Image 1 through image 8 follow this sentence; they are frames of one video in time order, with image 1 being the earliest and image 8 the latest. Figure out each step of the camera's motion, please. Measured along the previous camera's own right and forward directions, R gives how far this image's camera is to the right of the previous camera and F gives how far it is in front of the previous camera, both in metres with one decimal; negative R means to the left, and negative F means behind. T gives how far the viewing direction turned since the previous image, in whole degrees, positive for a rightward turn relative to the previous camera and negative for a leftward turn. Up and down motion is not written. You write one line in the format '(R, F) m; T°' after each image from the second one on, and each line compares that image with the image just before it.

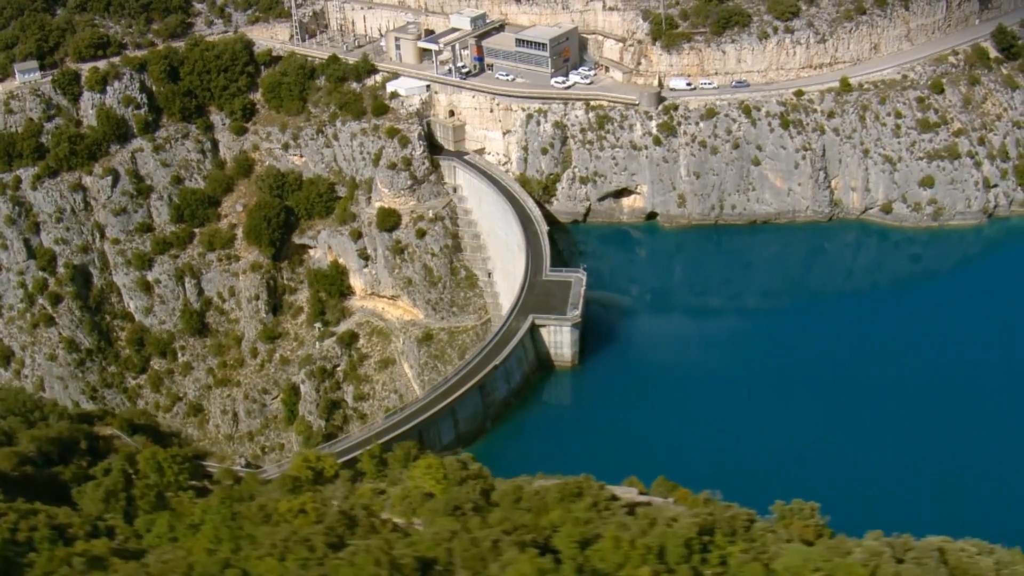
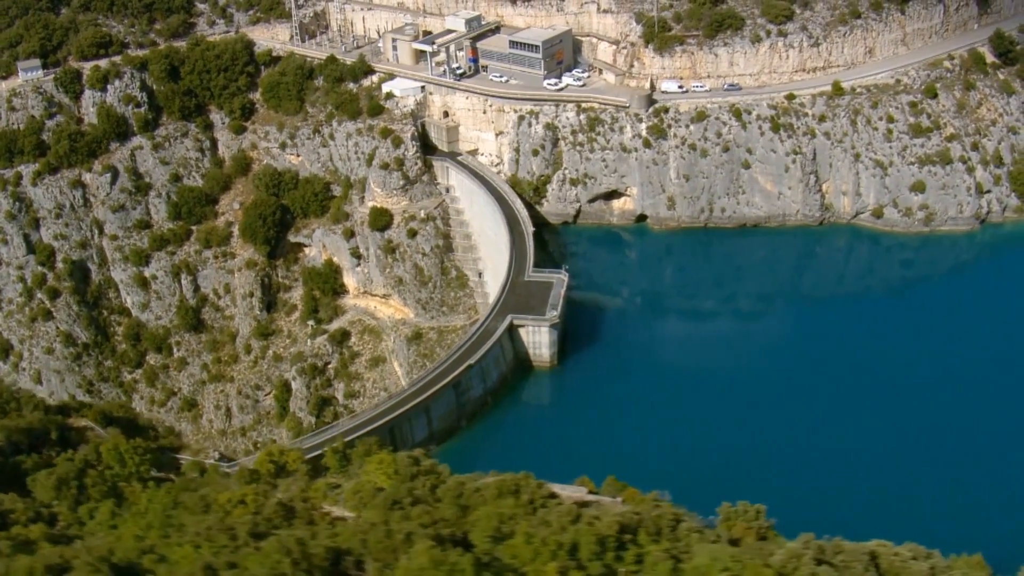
(+1.7, -0.2) m; -1°
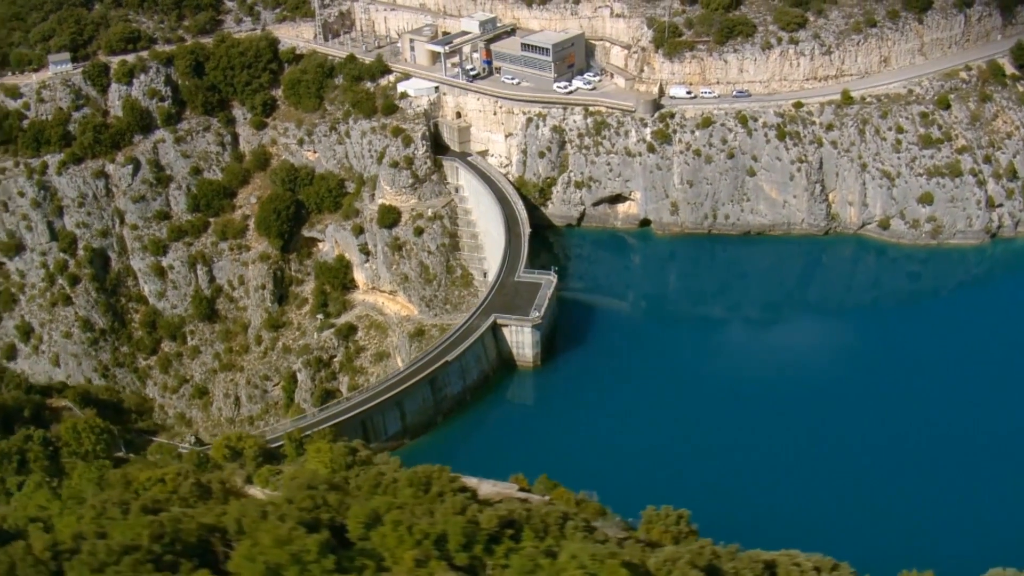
(+3.0, -0.2) m; -3°
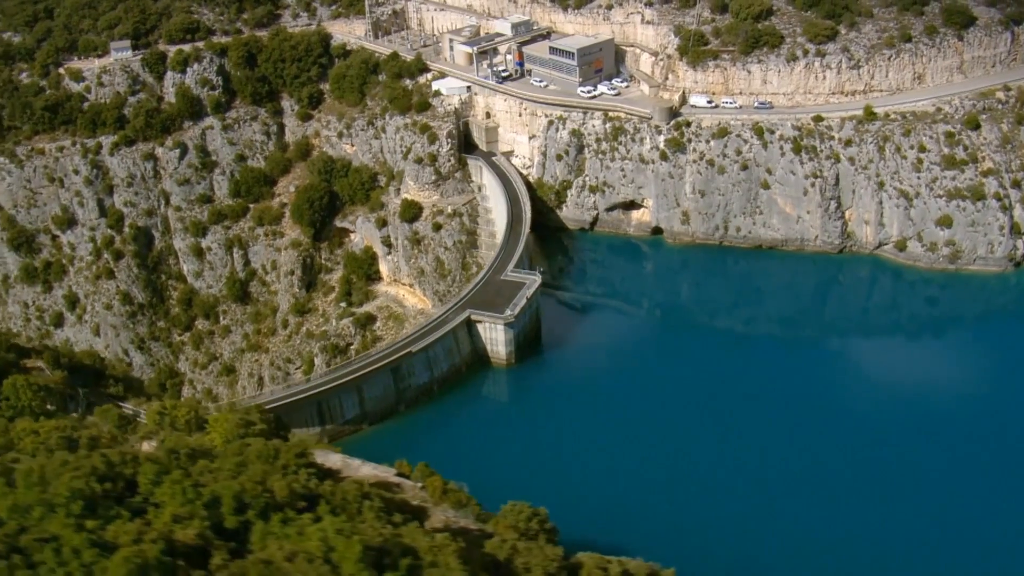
(+5.7, -0.1) m; -7°
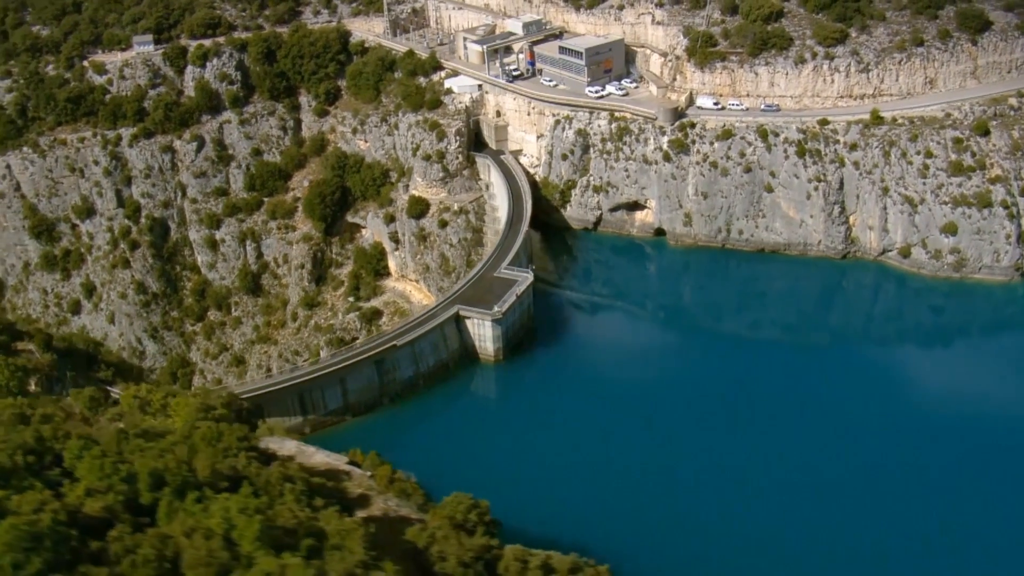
(+2.3, 0.0) m; -3°
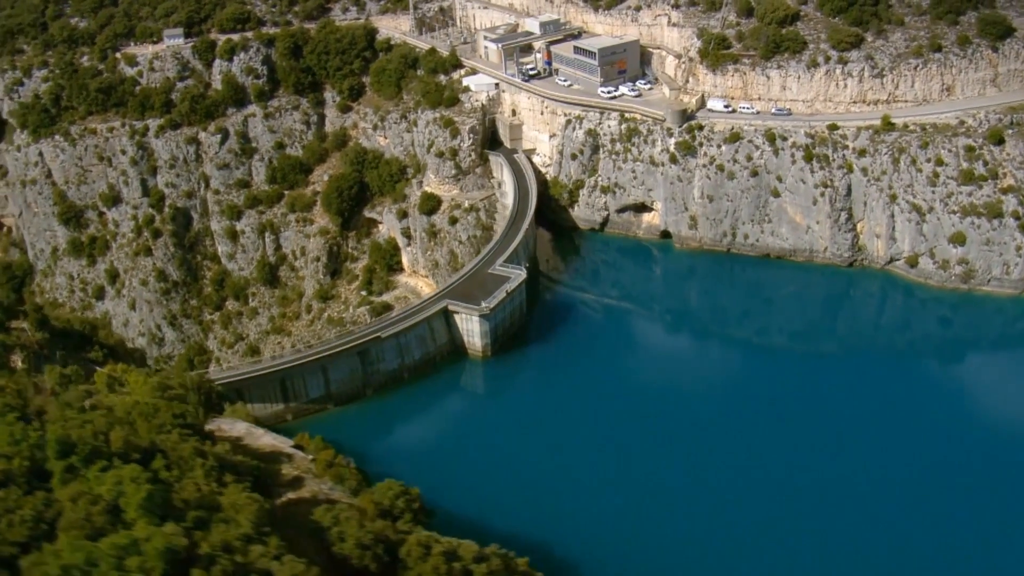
(+2.8, 0.0) m; -3°
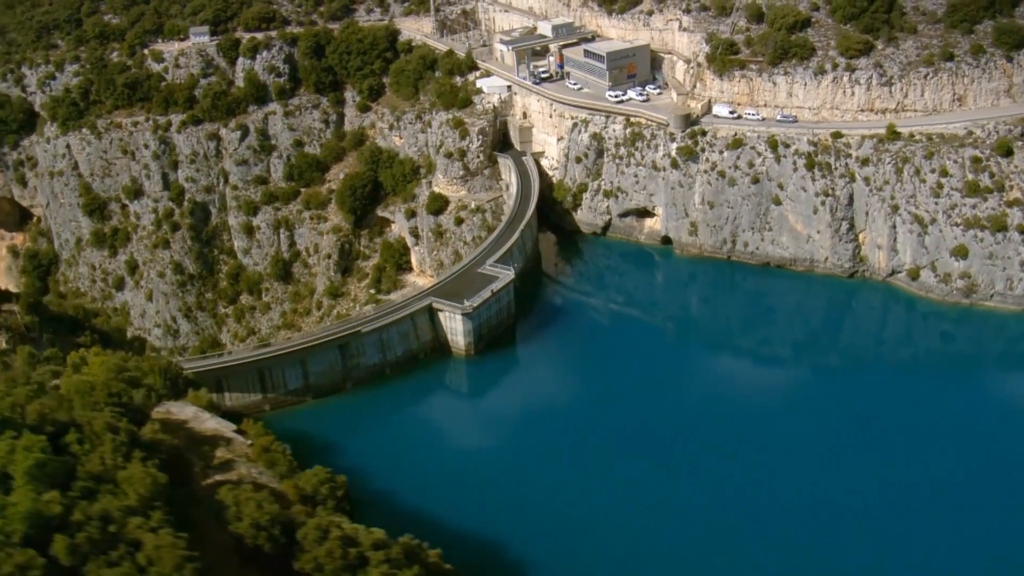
(+2.9, +0.1) m; -3°
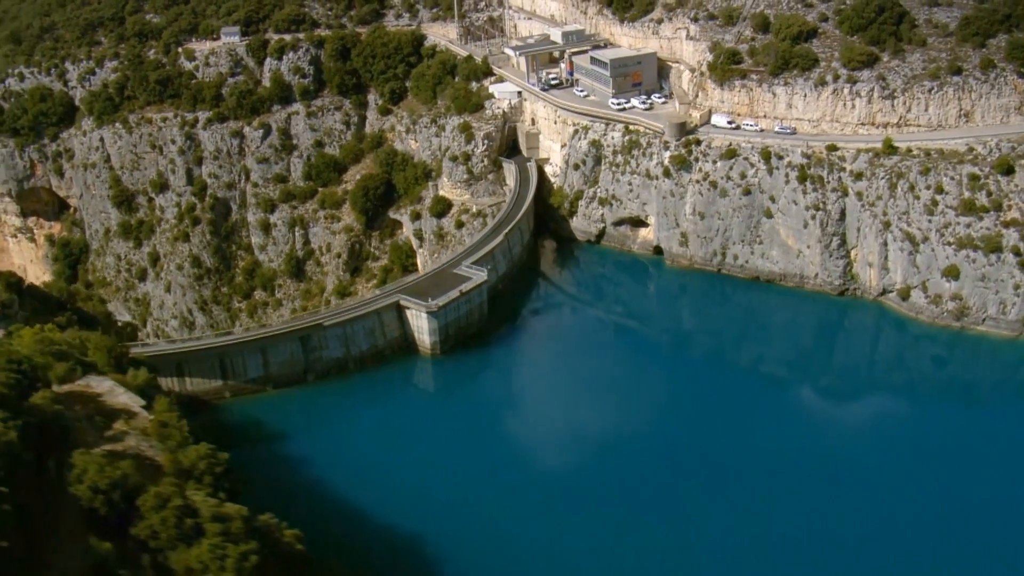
(+4.5, +0.3) m; -5°
